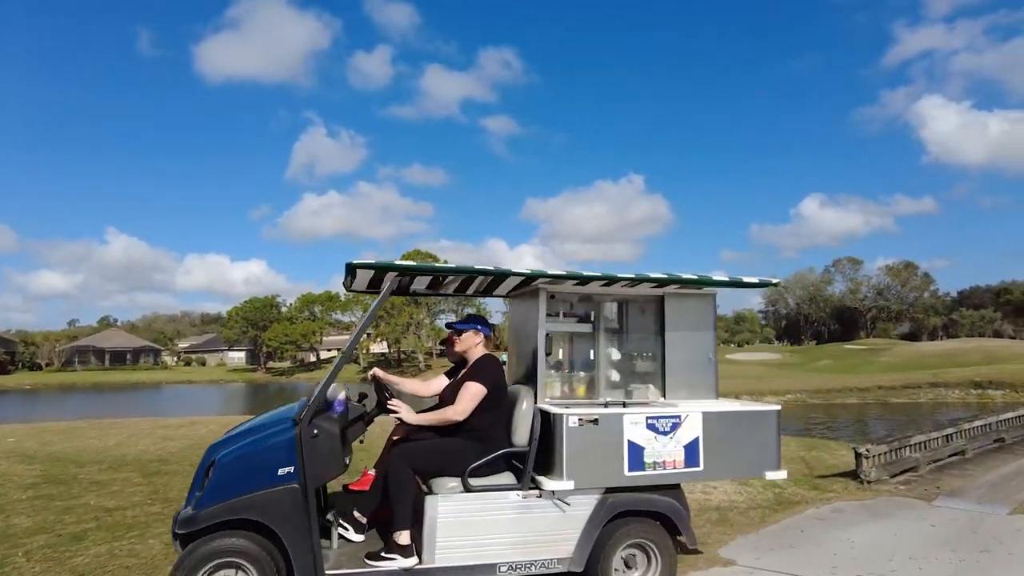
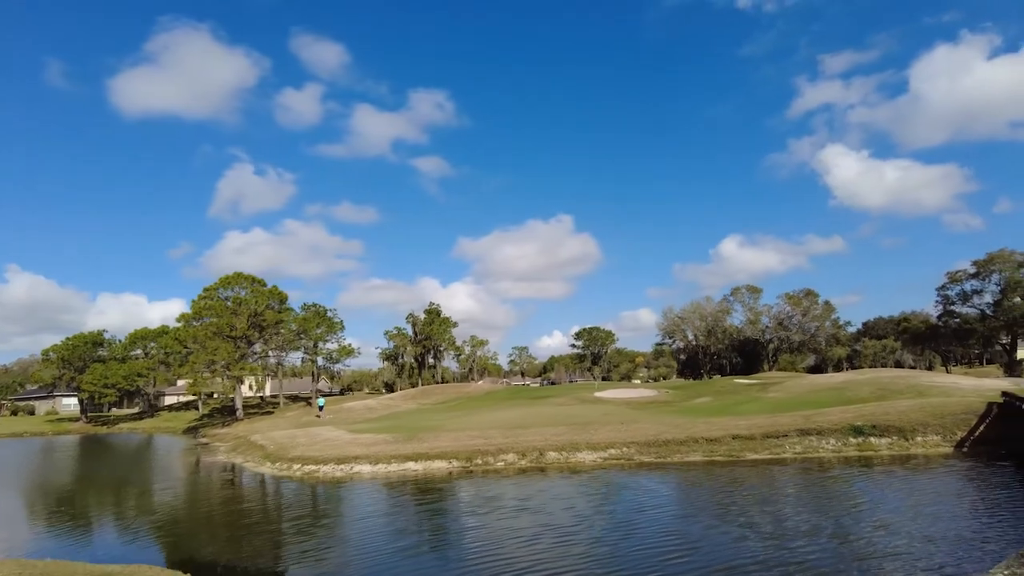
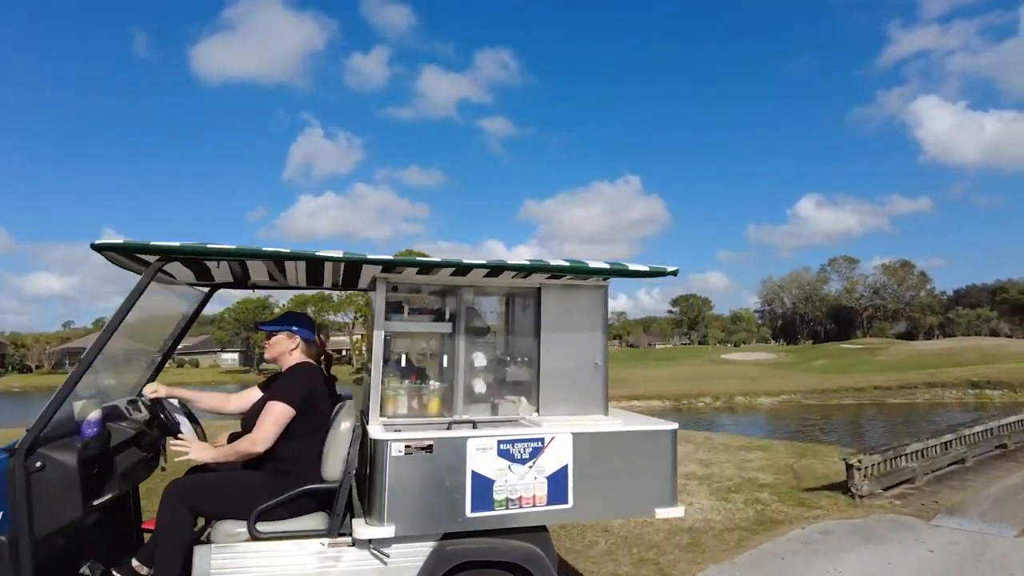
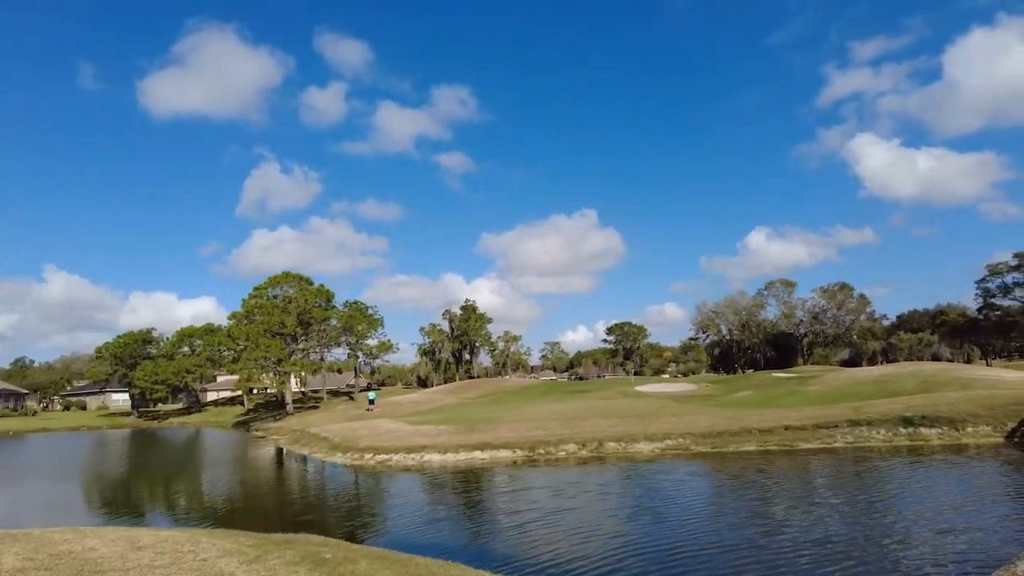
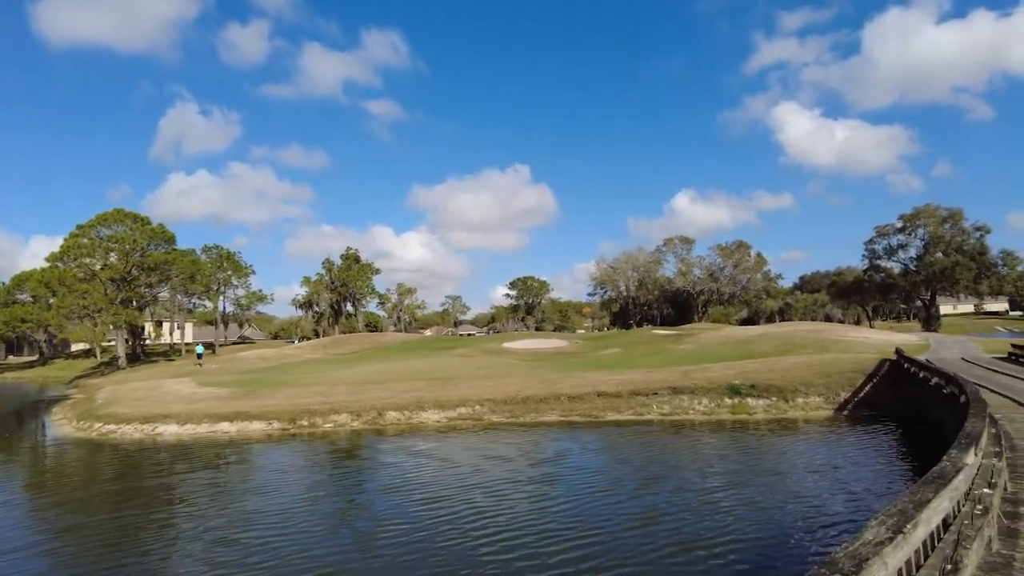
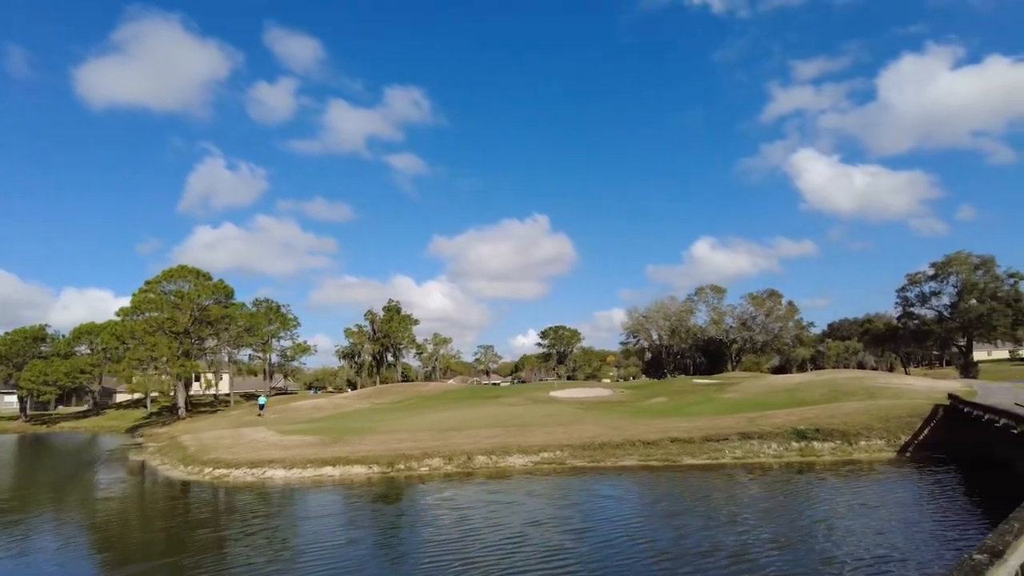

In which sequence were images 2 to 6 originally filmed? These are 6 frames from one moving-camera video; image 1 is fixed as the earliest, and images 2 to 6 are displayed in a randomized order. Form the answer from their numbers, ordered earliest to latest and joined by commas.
3, 4, 2, 6, 5
